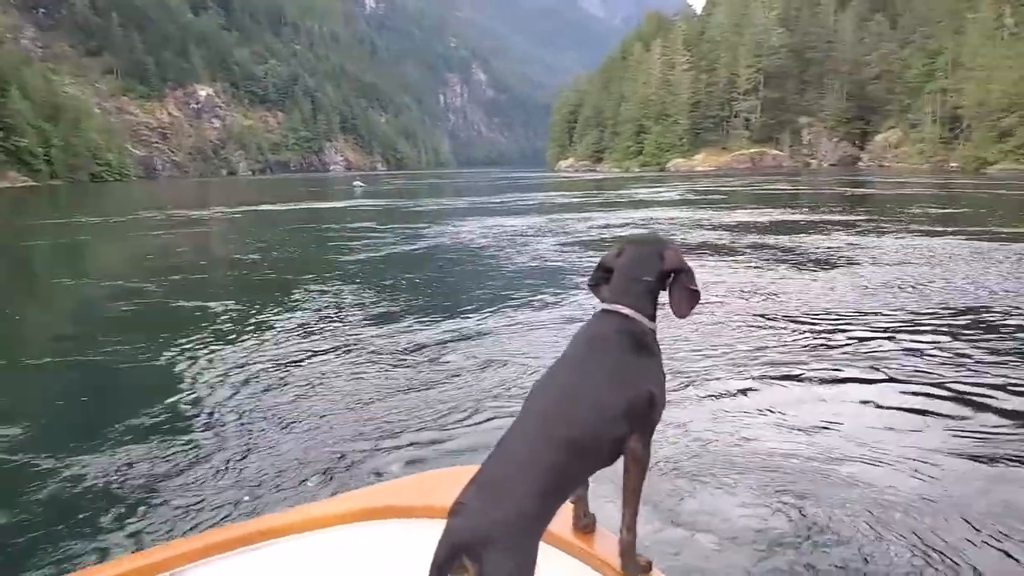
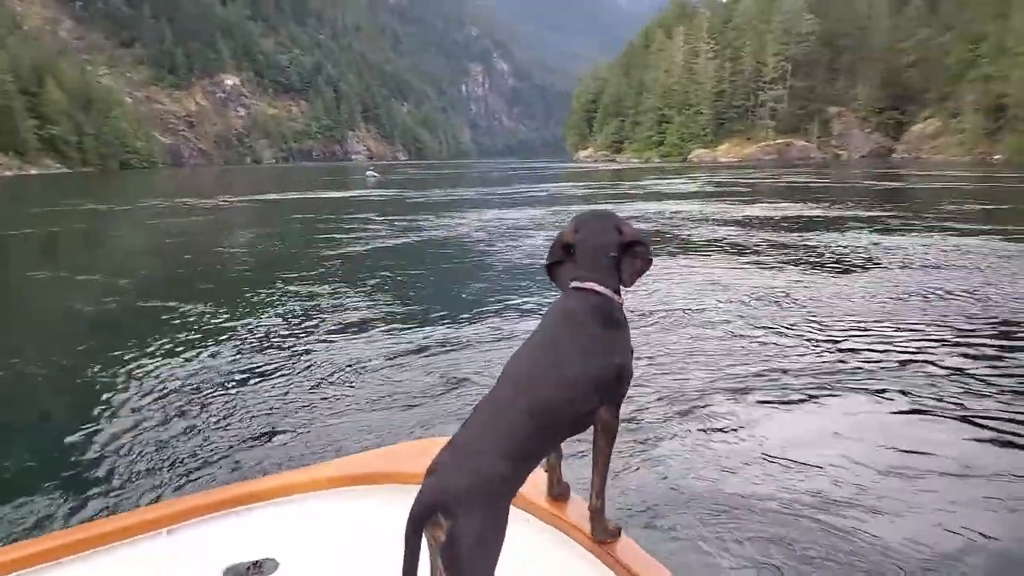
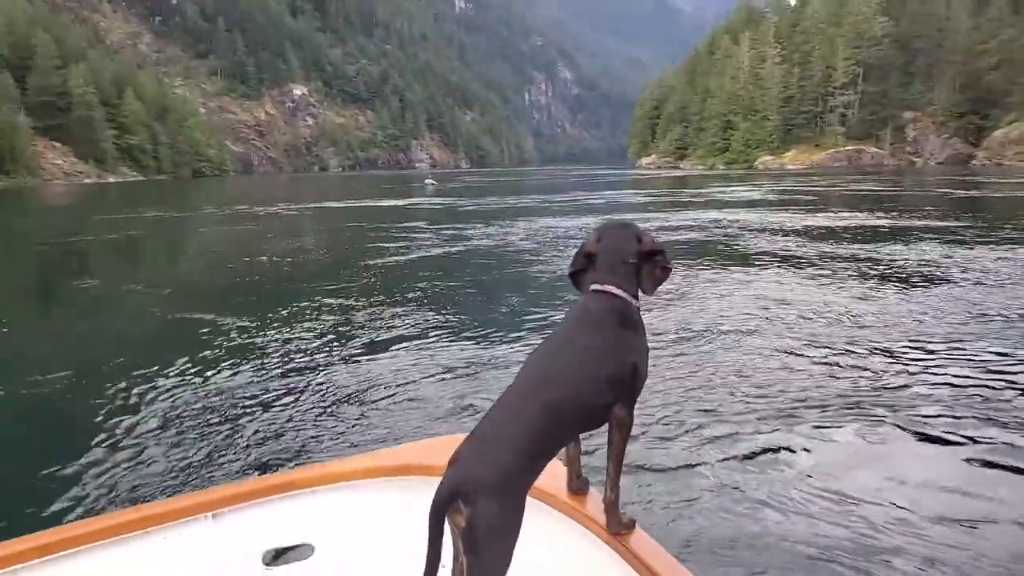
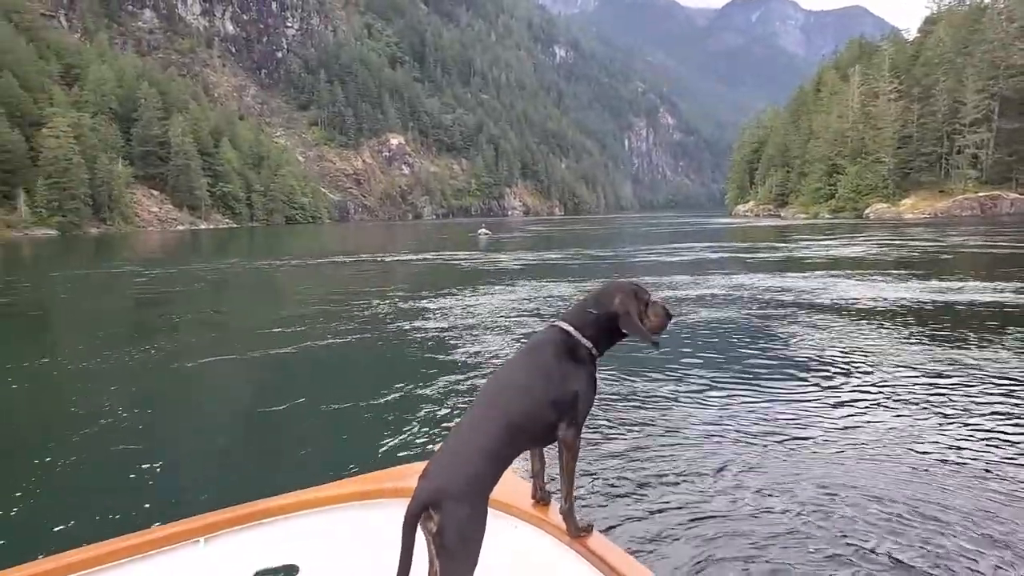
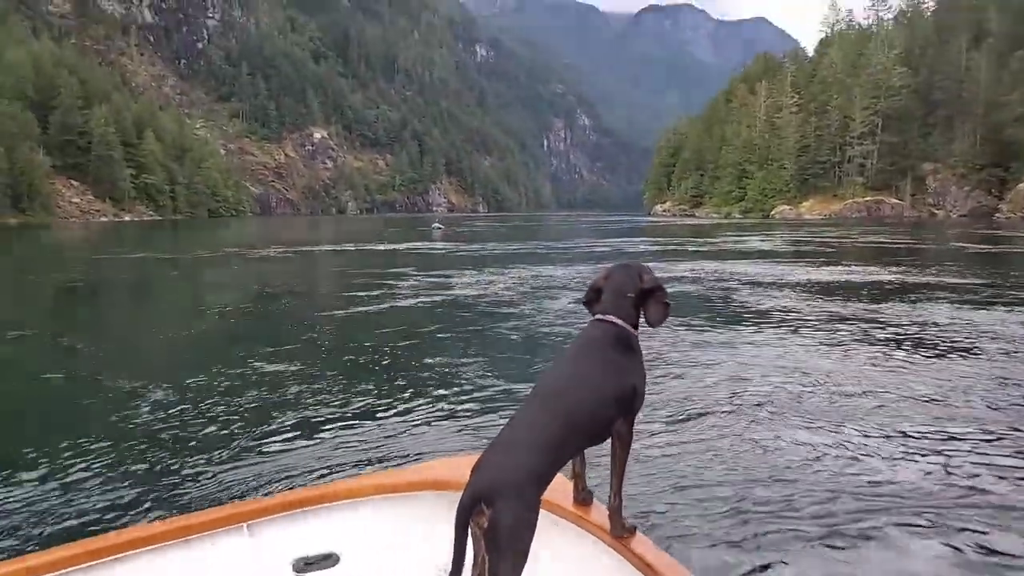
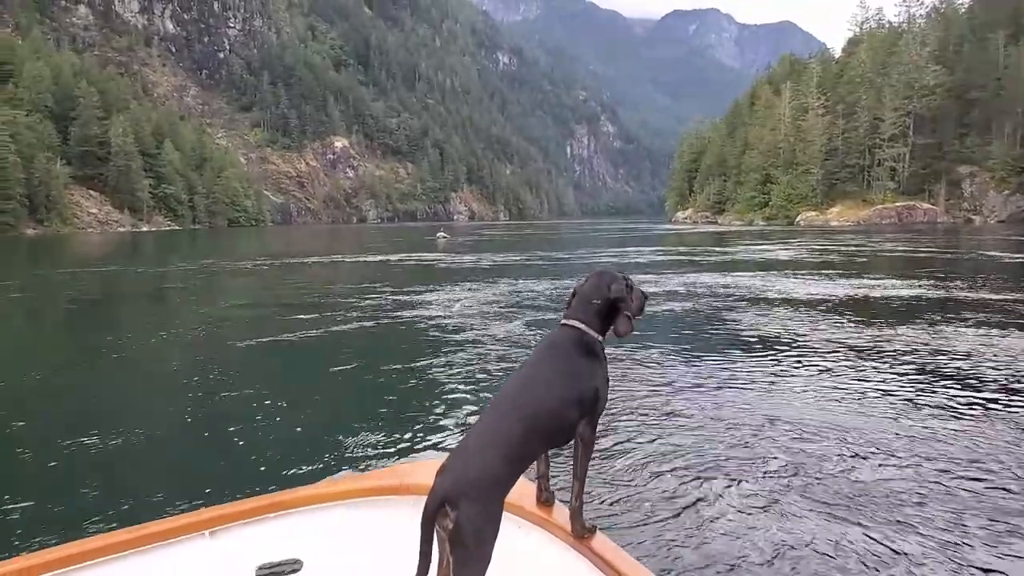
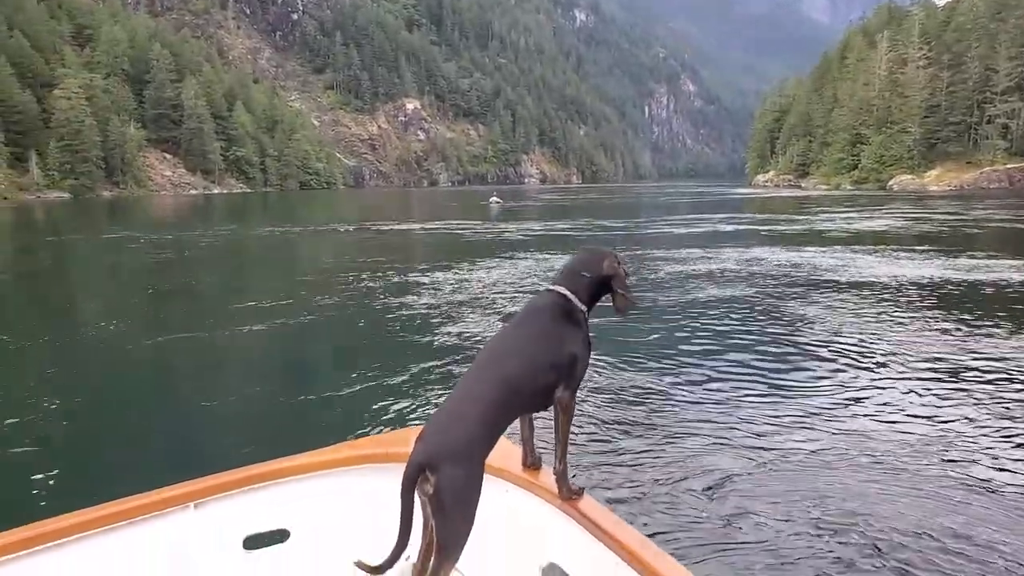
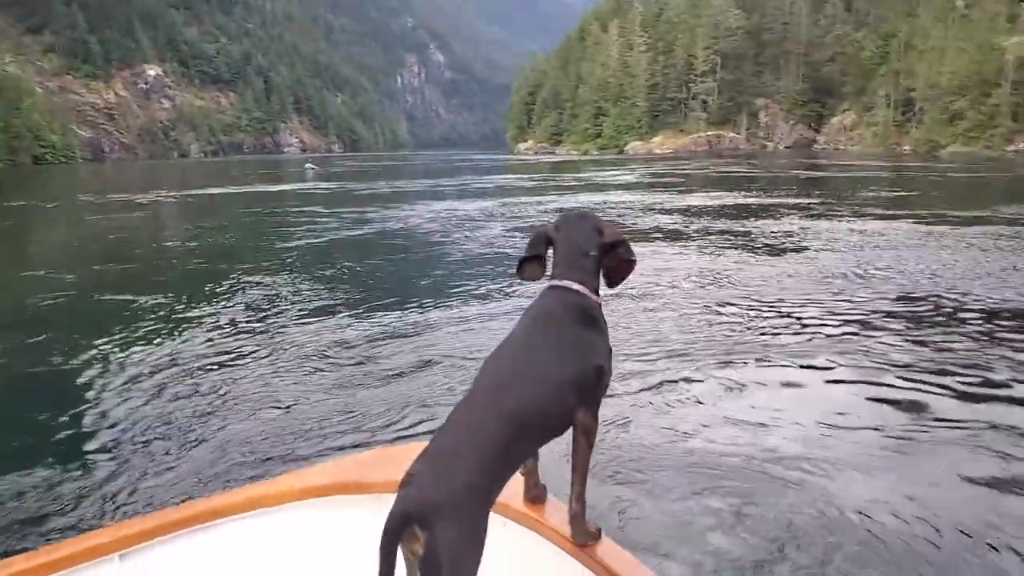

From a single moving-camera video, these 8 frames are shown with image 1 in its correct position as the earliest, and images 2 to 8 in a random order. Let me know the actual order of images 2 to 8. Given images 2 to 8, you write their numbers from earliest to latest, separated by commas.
8, 2, 3, 5, 6, 4, 7
